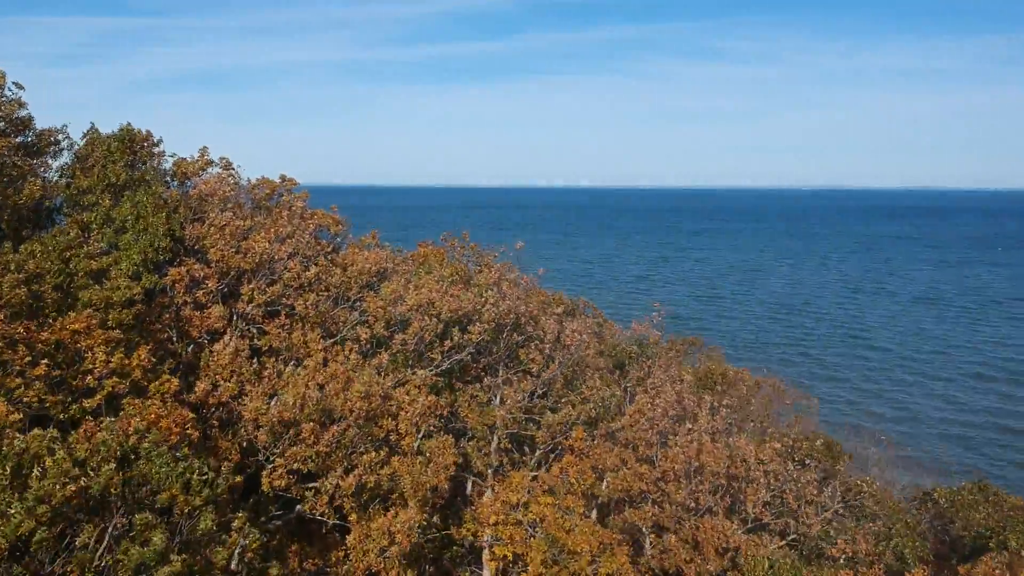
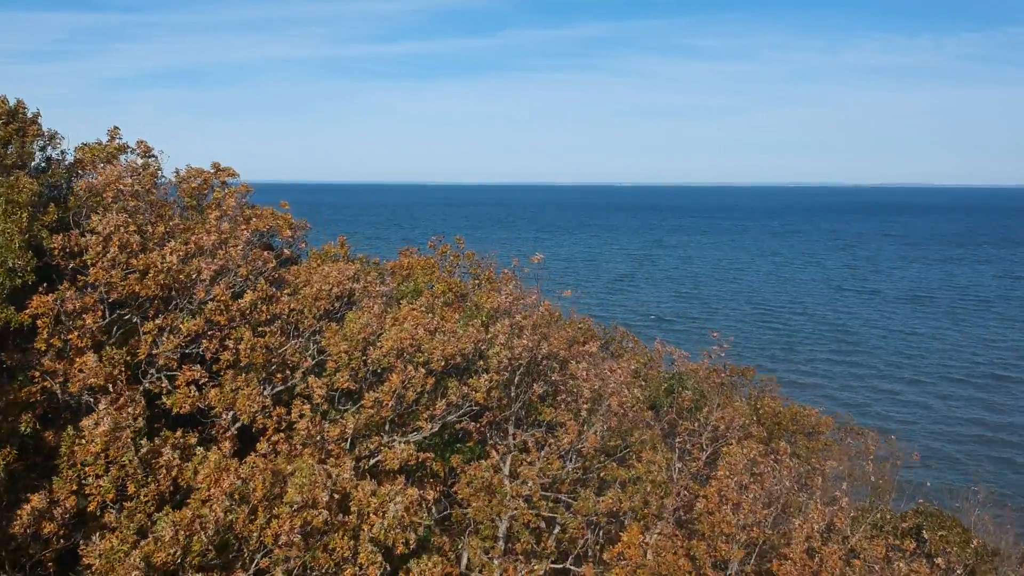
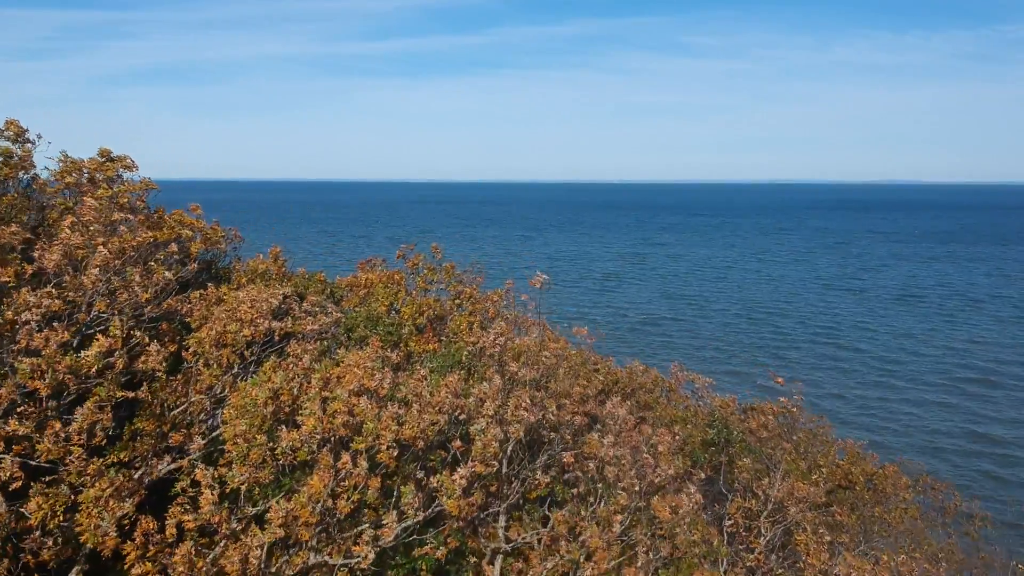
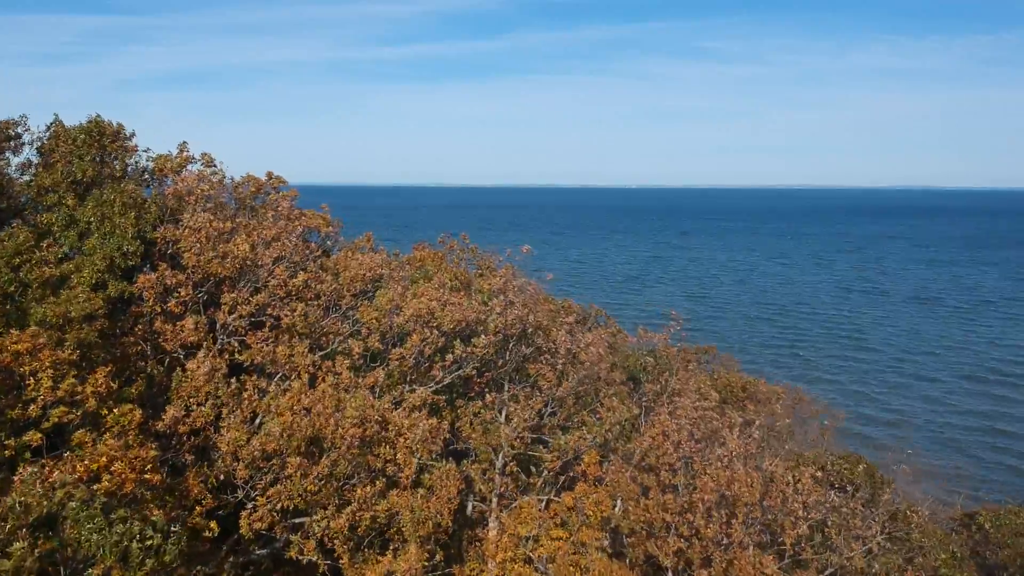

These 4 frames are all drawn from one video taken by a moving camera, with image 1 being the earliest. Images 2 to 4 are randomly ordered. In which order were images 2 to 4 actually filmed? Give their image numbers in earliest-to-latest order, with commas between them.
4, 2, 3
